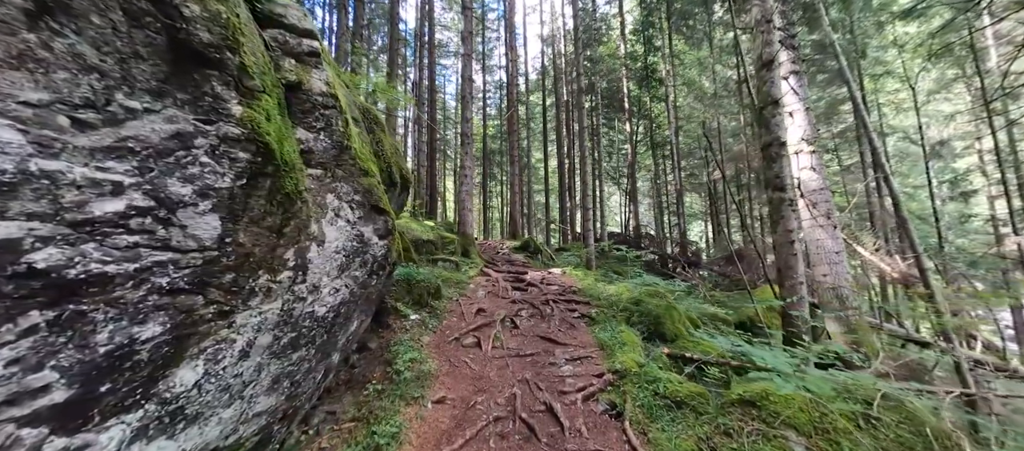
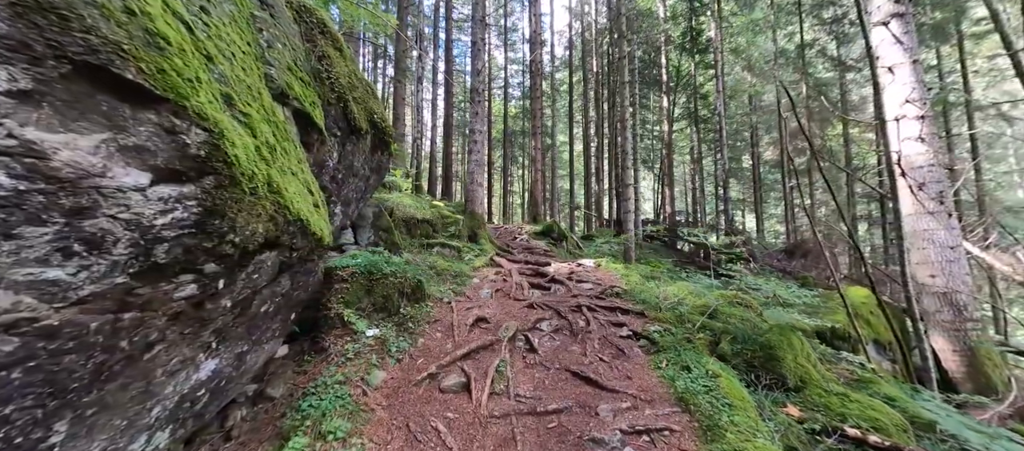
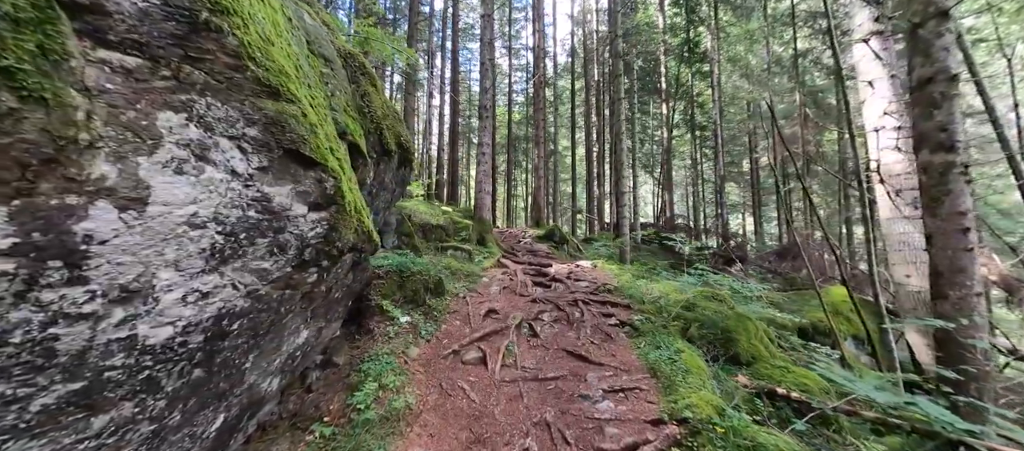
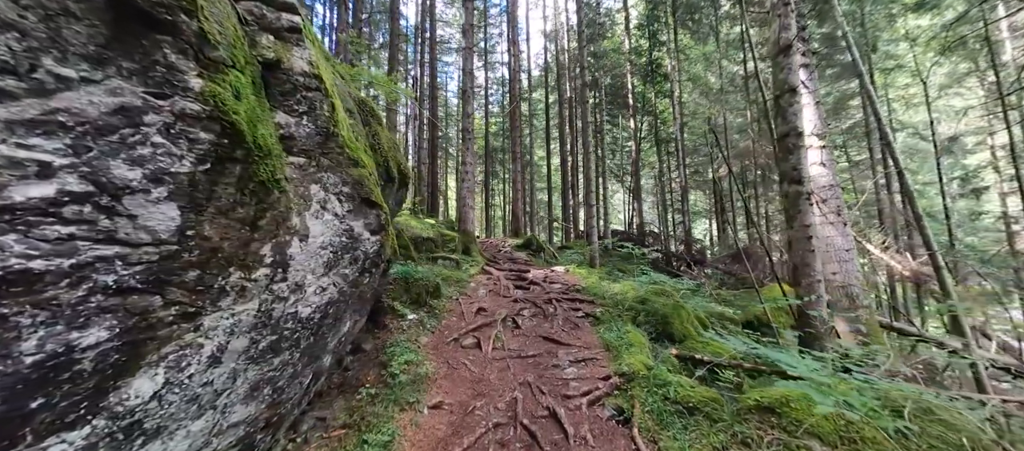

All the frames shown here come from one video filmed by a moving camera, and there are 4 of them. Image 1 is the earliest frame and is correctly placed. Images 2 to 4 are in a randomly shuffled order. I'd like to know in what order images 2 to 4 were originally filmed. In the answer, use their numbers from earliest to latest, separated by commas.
4, 3, 2
